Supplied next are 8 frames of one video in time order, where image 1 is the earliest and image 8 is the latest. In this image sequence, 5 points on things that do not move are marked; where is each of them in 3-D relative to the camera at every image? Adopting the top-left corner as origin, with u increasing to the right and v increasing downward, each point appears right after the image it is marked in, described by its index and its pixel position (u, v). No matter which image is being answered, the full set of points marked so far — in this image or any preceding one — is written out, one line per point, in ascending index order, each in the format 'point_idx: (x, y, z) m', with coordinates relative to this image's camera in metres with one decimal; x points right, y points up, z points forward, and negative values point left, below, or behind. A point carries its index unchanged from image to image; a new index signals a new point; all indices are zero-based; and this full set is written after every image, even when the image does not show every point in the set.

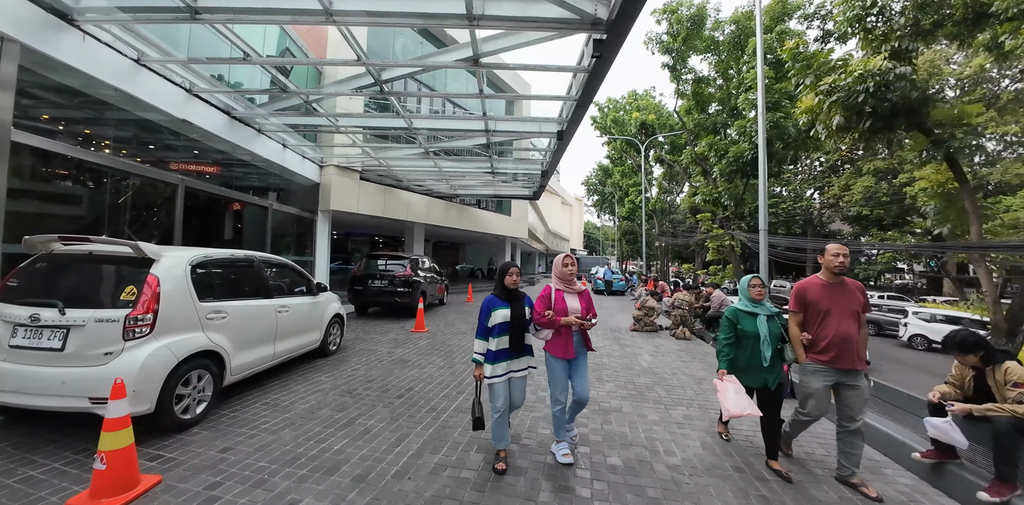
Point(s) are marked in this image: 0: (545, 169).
0: (+1.1, +2.6, +11.7) m
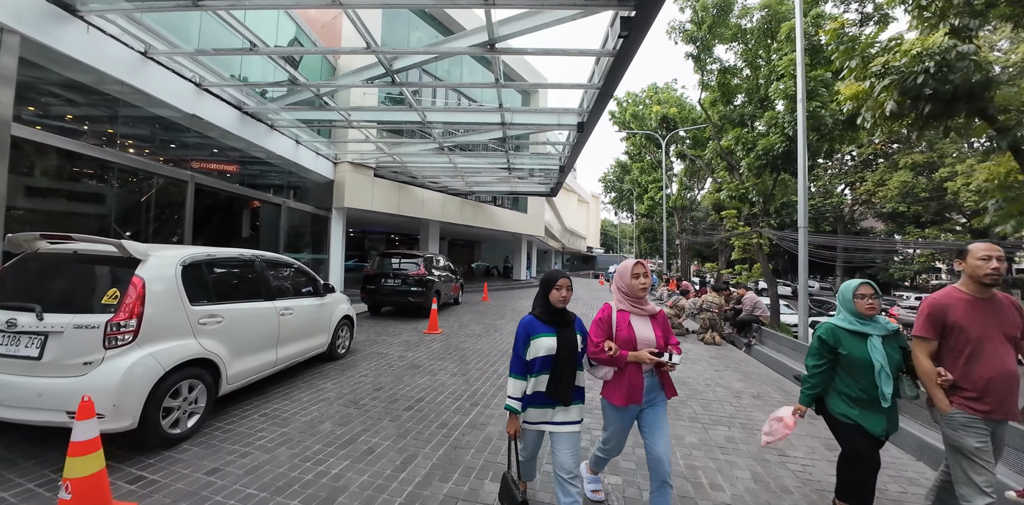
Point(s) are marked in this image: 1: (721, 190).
0: (+1.6, +2.7, +11.3) m
1: (+9.9, +3.0, +17.5) m
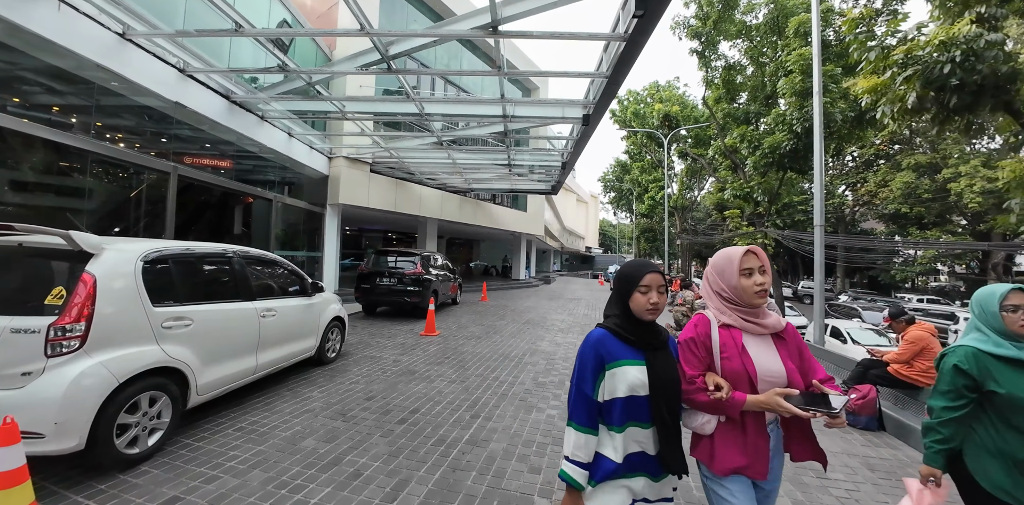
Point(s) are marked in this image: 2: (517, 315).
0: (+1.6, +2.7, +11.0) m
1: (+9.9, +3.0, +17.2) m
2: (+0.1, -1.5, +9.1) m
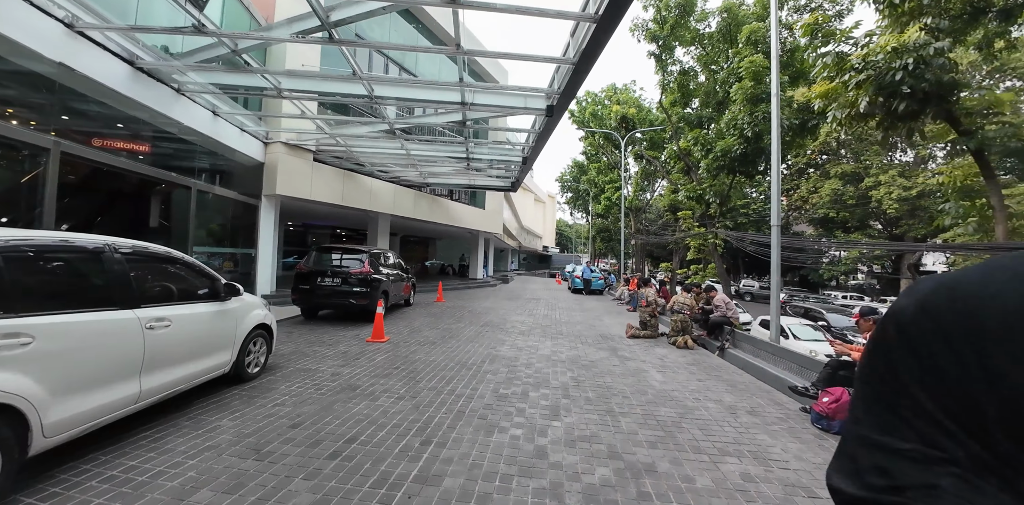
0: (+0.4, +2.8, +10.6) m
1: (+7.9, +3.0, +17.7) m
2: (-0.9, -1.5, +8.6) m
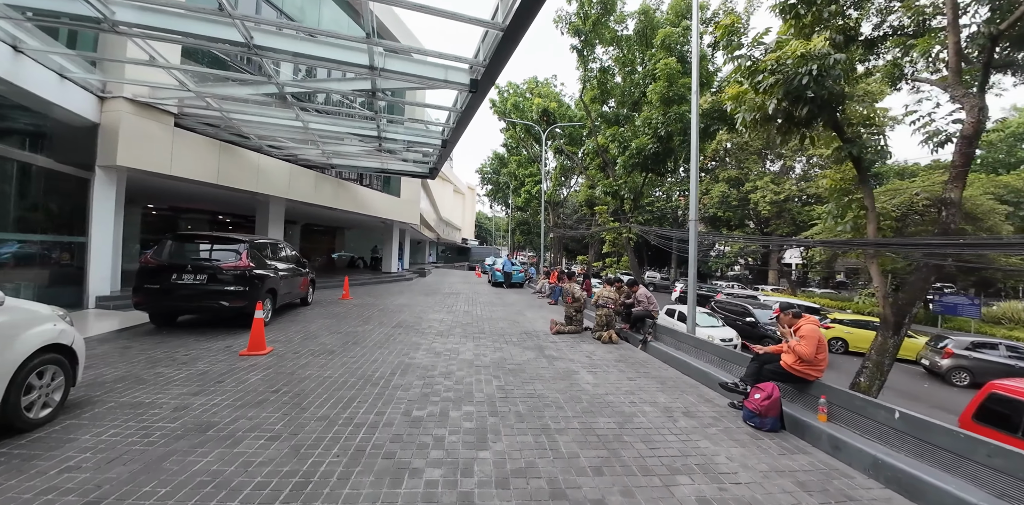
0: (-1.7, +3.0, +9.8) m
1: (+4.1, +3.3, +18.4) m
2: (-2.6, -1.3, +7.6) m
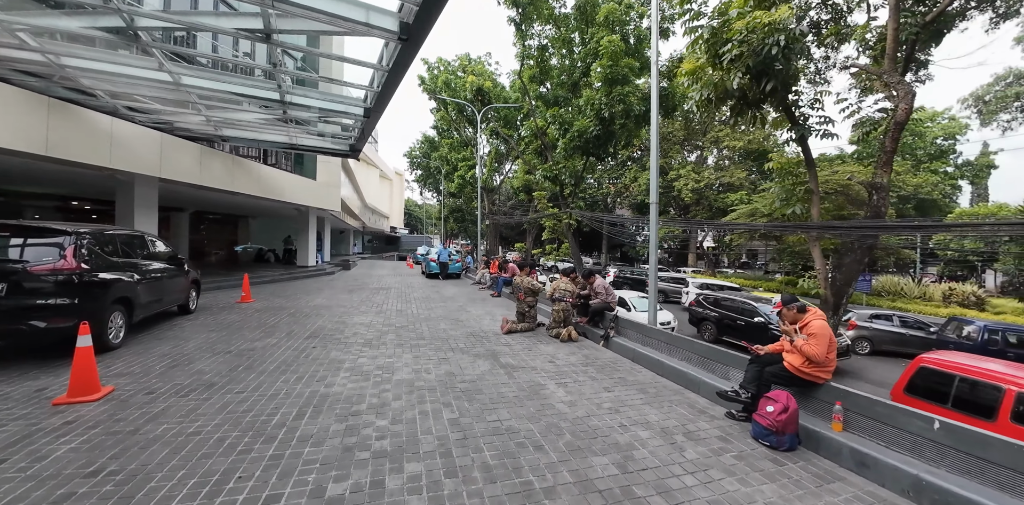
0: (-3.2, +3.2, +8.3) m
1: (+0.9, +3.9, +17.8) m
2: (-3.5, -1.2, +6.1) m
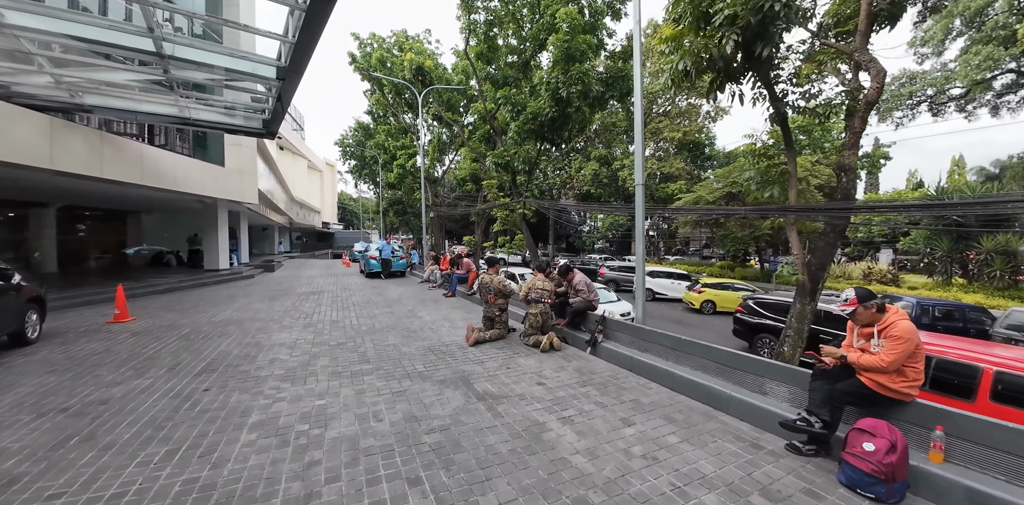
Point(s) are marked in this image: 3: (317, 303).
0: (-4.1, +3.2, +6.7) m
1: (-1.5, +4.2, +16.6) m
2: (-4.0, -1.2, +4.6) m
3: (-4.1, -1.1, +7.9) m
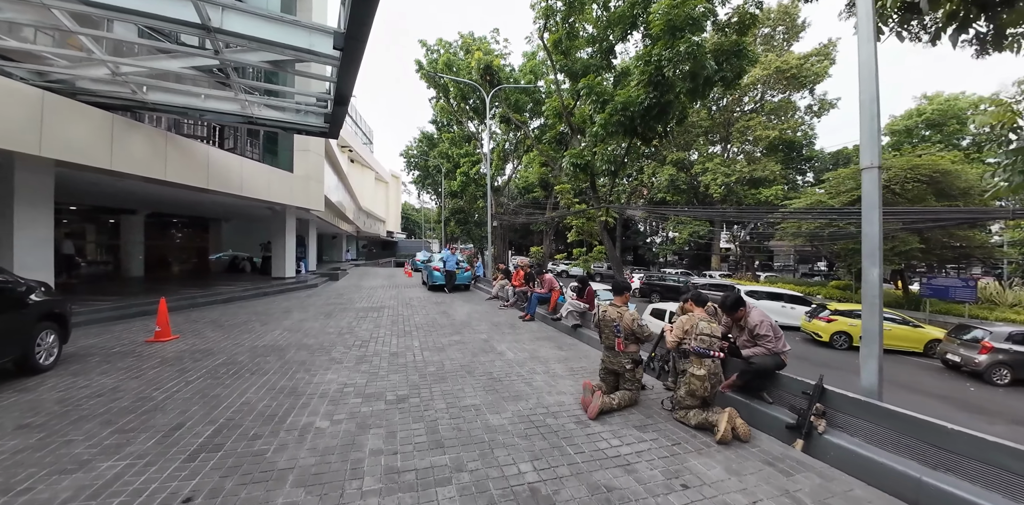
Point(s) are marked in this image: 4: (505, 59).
0: (-2.5, +3.0, +5.6) m
1: (+1.6, +3.7, +15.1) m
2: (-2.8, -1.3, +3.4) m
3: (-2.4, -1.3, +6.7) m
4: (-0.3, +9.0, +17.1) m
